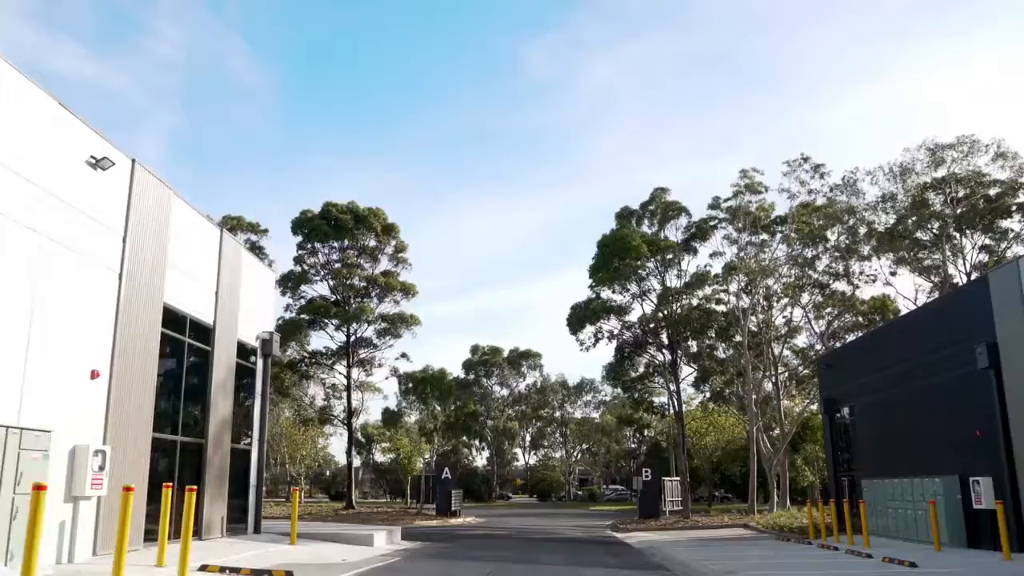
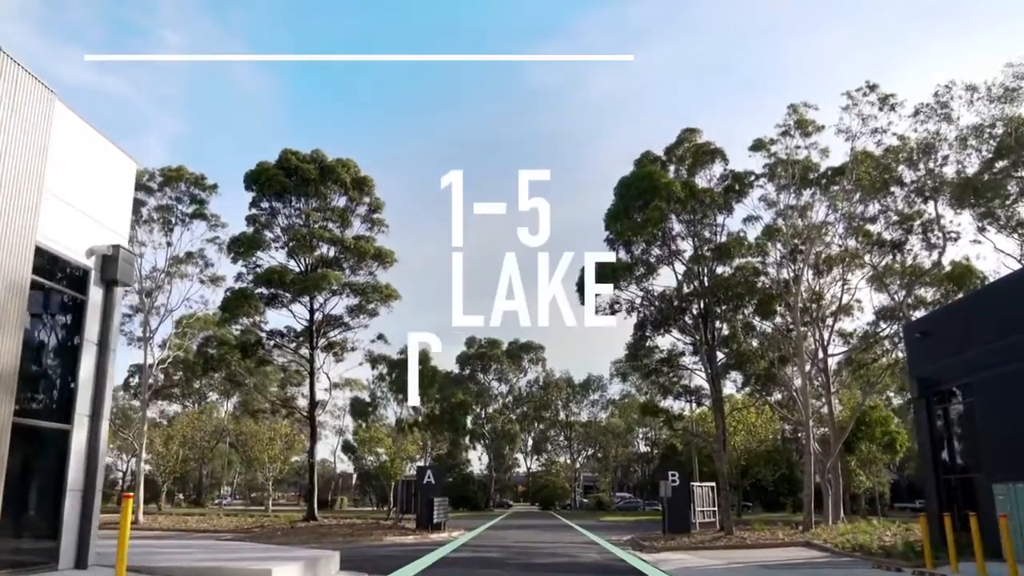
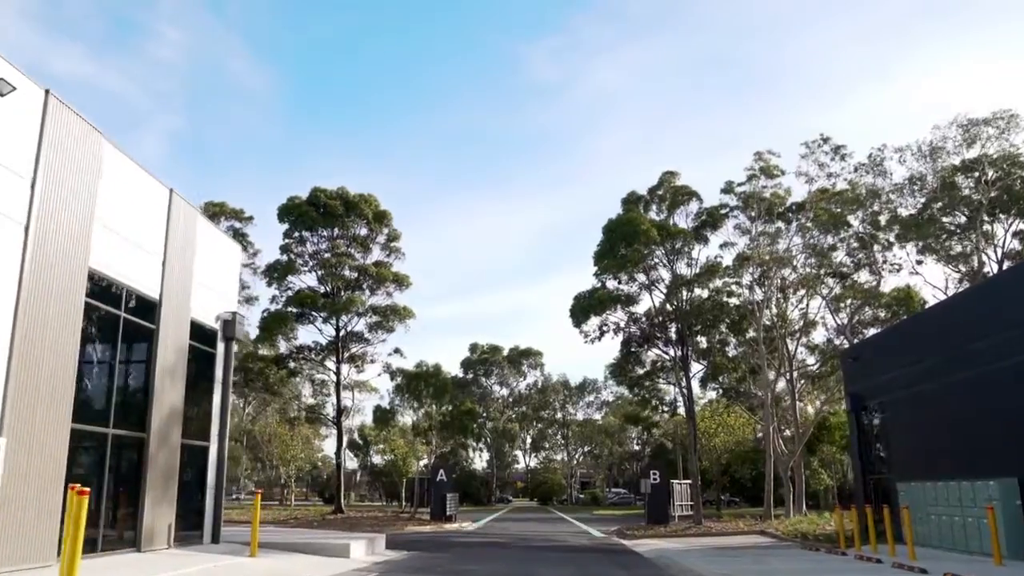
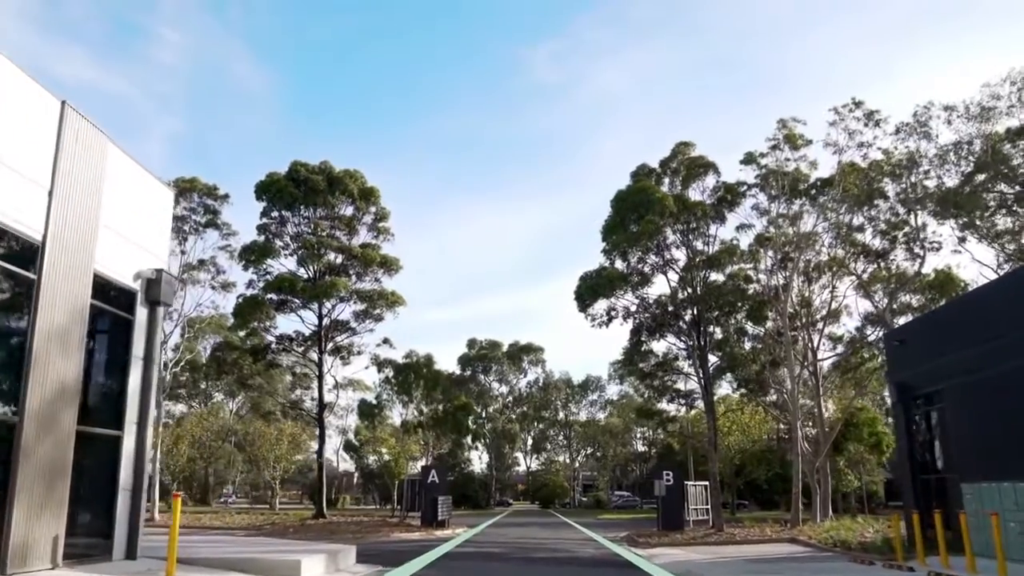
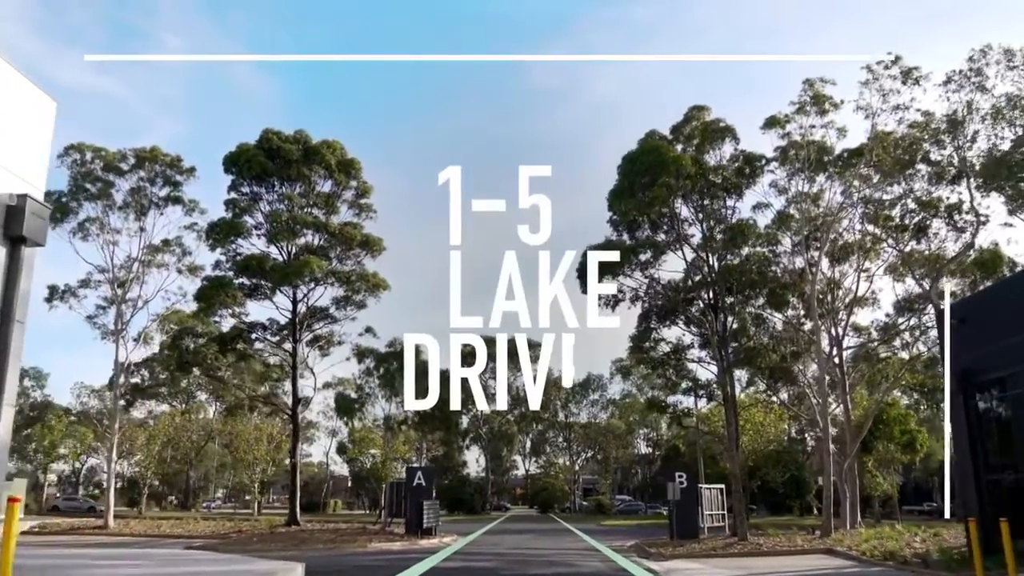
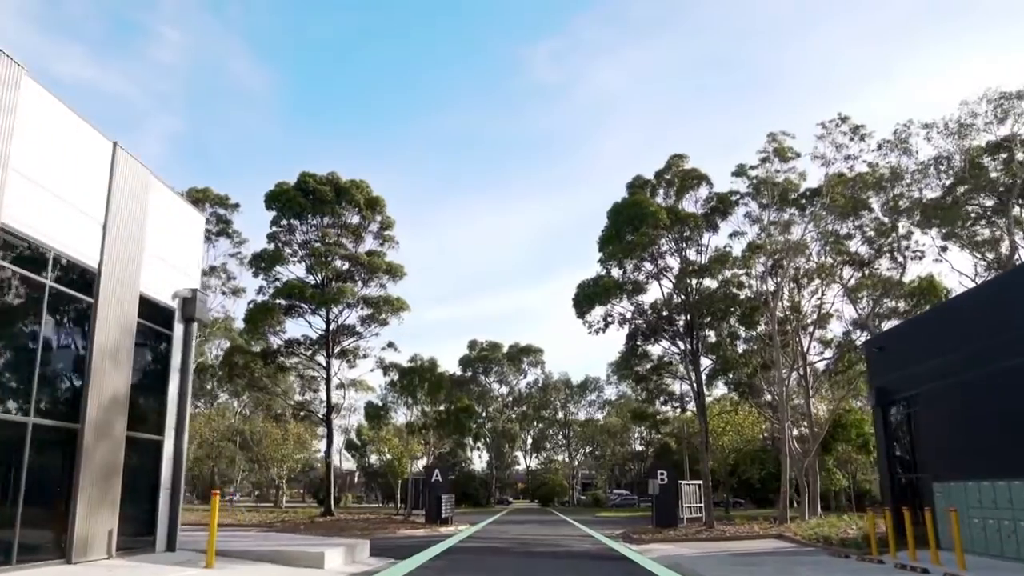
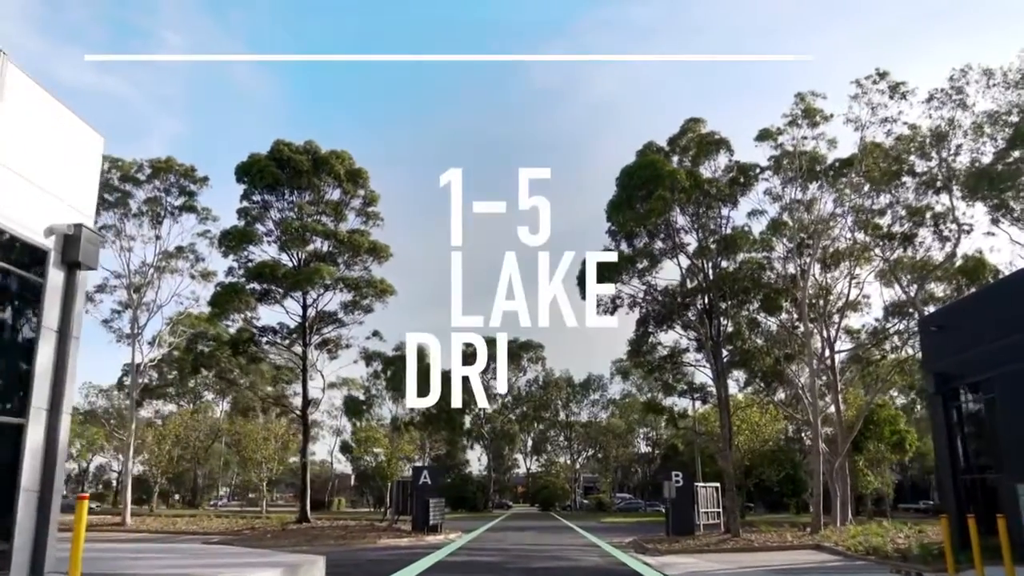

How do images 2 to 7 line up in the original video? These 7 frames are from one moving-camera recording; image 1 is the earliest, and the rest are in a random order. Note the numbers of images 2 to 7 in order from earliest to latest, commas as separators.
3, 6, 4, 2, 7, 5
